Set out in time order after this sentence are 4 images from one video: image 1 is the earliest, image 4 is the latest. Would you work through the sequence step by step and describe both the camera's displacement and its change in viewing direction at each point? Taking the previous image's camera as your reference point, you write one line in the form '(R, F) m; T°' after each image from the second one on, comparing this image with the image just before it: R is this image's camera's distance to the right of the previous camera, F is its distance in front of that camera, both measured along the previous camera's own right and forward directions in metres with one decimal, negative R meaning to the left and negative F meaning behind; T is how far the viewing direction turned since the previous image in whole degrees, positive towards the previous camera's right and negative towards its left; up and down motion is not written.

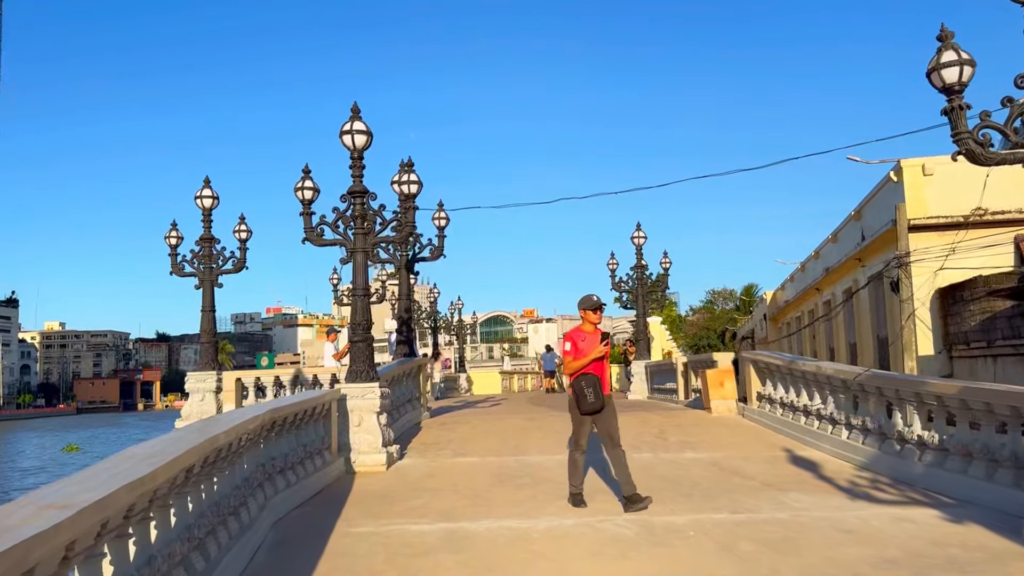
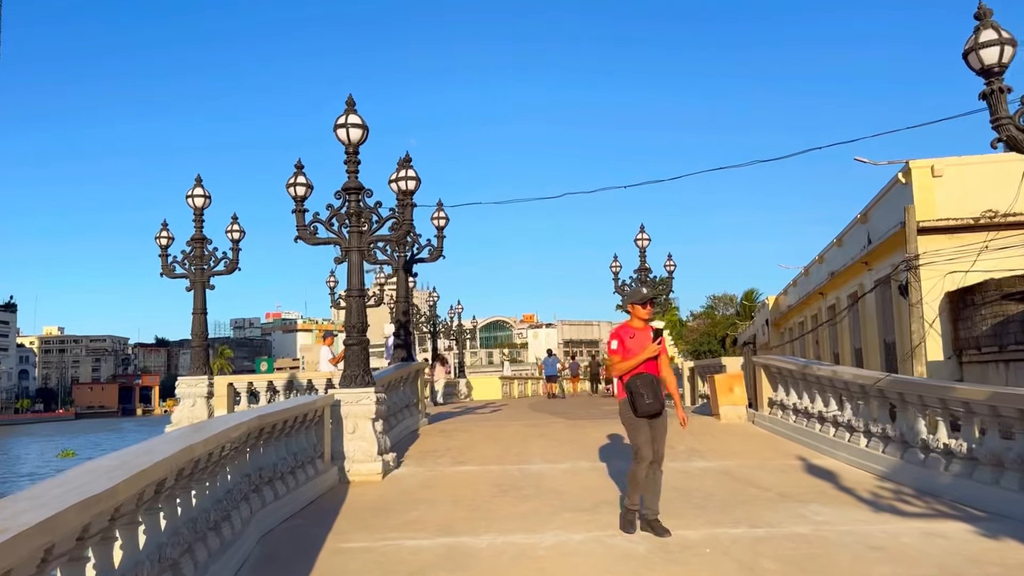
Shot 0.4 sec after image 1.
(0.0, +0.5) m; 0°
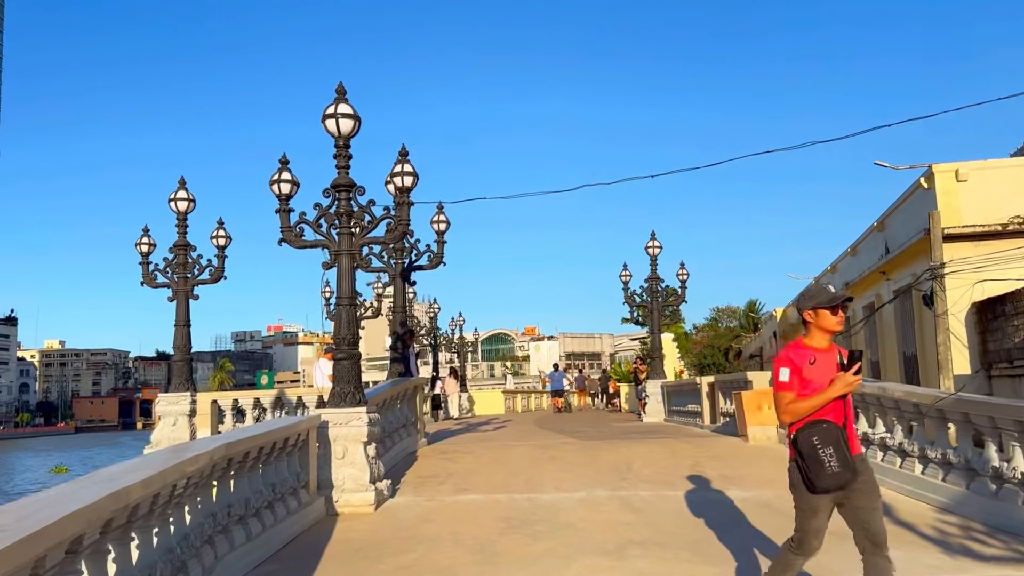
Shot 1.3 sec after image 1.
(-0.1, +1.2) m; 0°
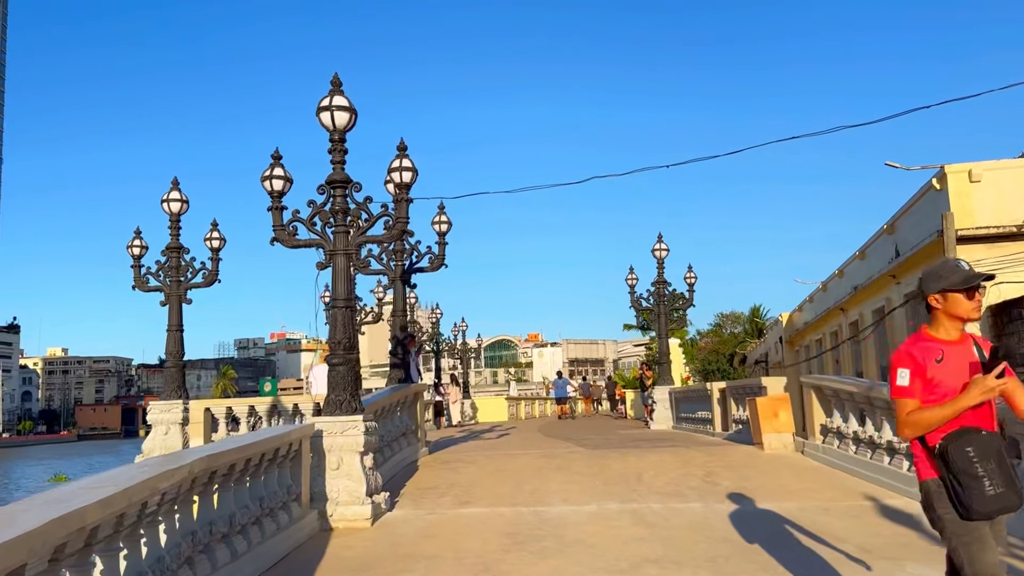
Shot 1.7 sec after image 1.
(0.0, +0.5) m; 0°
